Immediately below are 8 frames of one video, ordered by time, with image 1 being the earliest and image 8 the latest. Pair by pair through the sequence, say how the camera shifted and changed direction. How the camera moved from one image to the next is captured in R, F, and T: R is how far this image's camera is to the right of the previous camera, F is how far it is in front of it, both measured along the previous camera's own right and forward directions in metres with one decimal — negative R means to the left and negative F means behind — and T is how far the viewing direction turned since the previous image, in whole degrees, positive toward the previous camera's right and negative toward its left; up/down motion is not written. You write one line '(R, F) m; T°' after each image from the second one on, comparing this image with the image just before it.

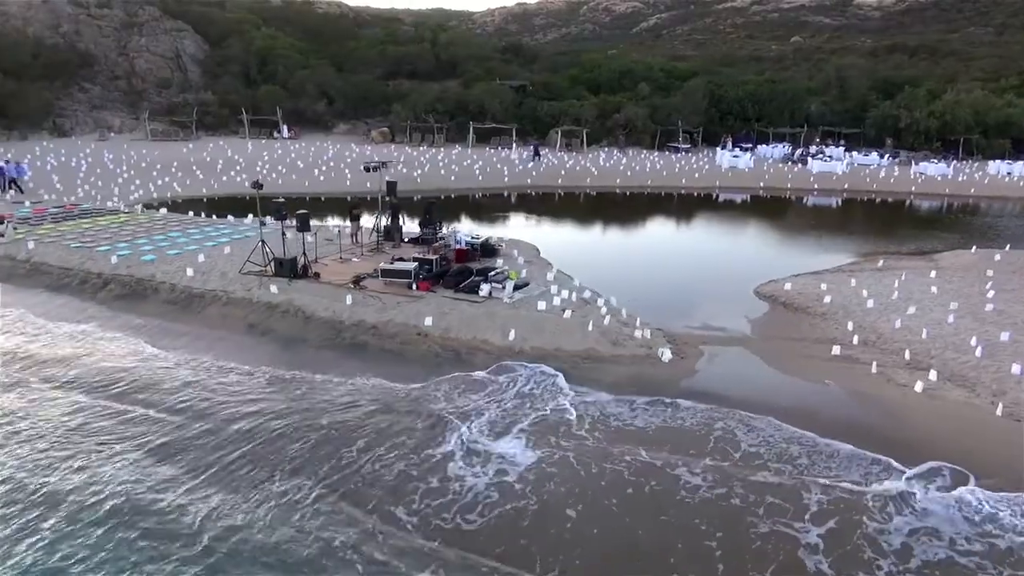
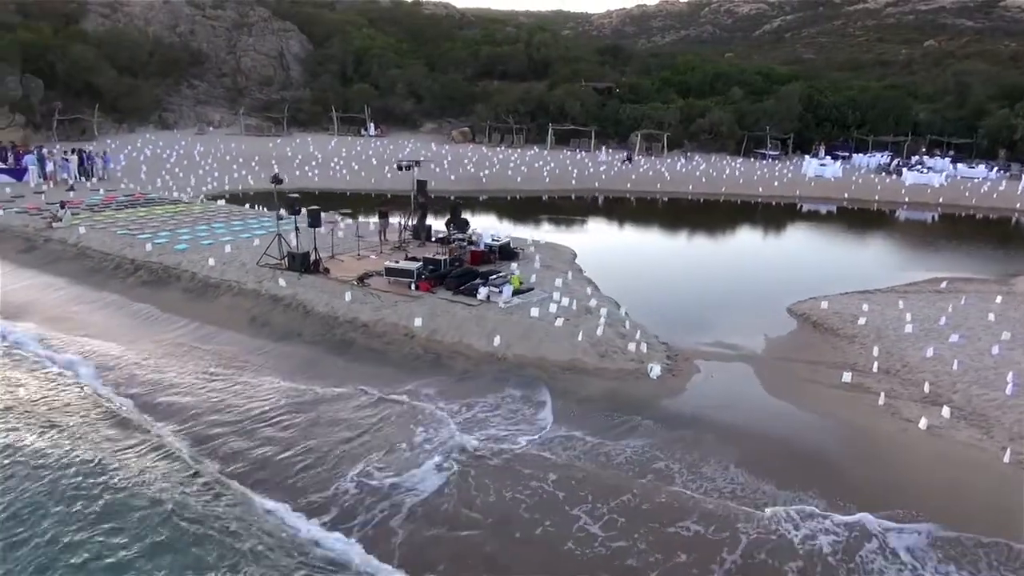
(+2.5, +0.6) m; -8°
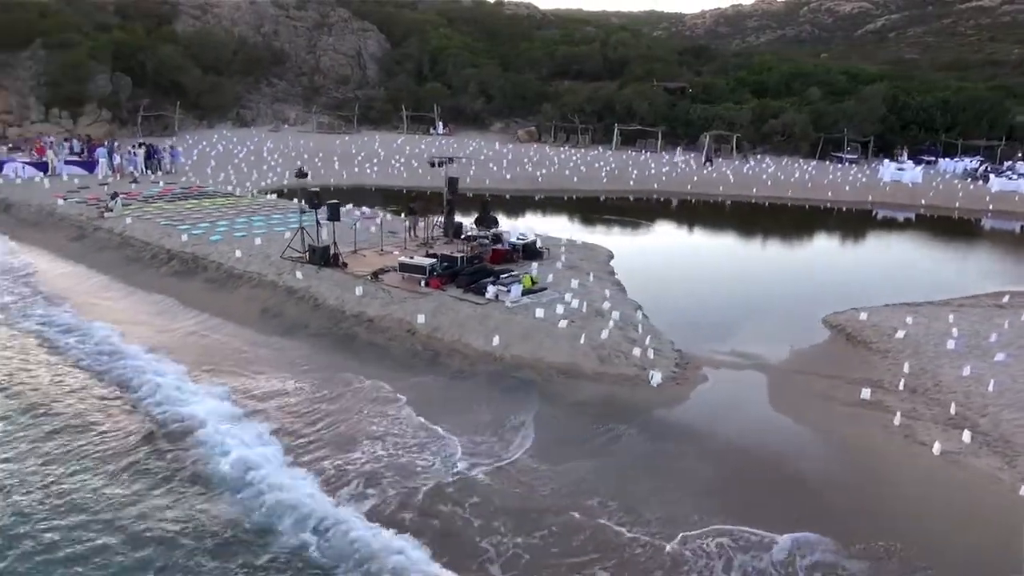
(+1.7, +0.5) m; -6°
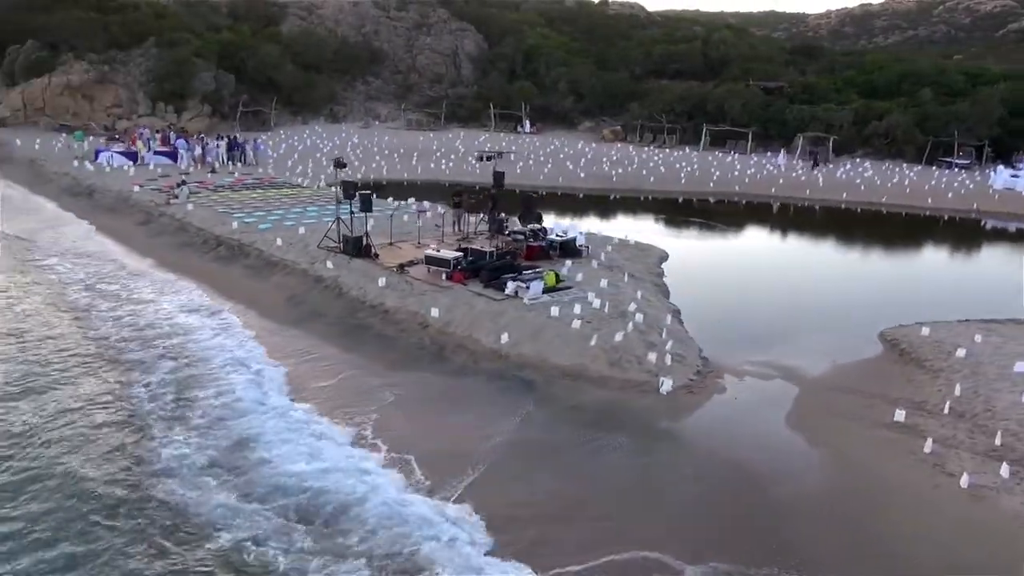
(+1.8, +0.7) m; -8°
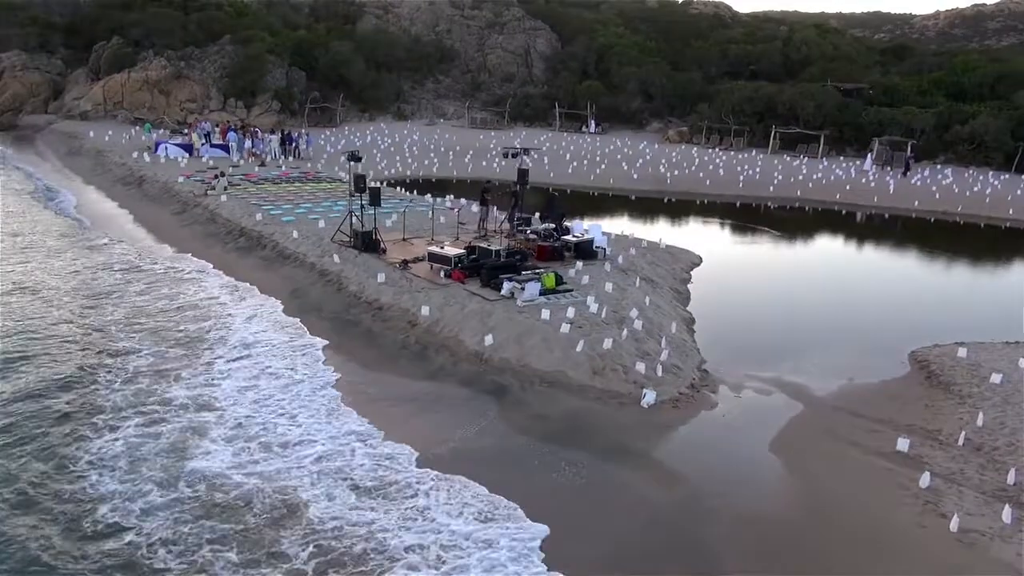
(+1.8, +0.8) m; -6°
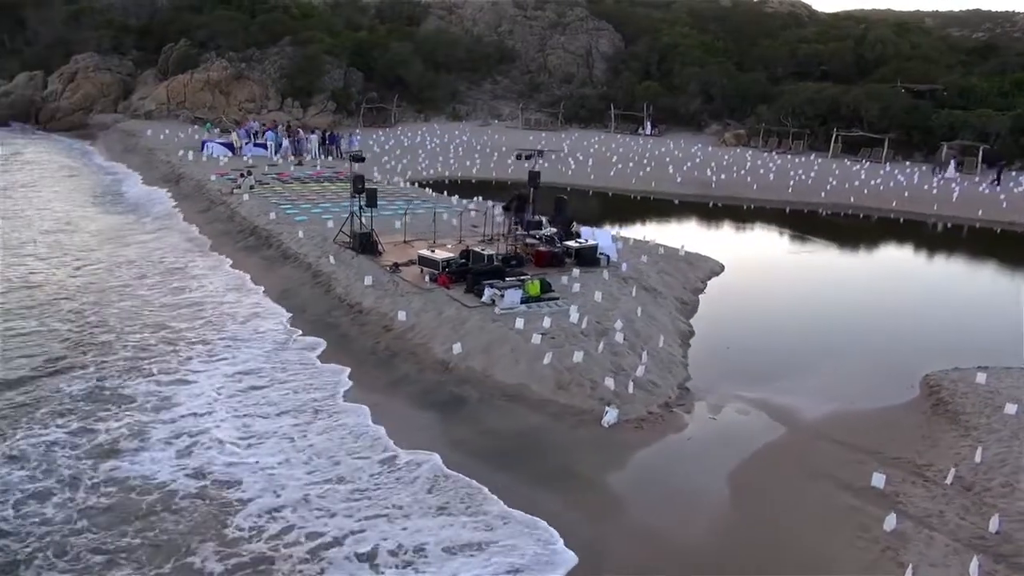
(+1.9, +0.7) m; -5°
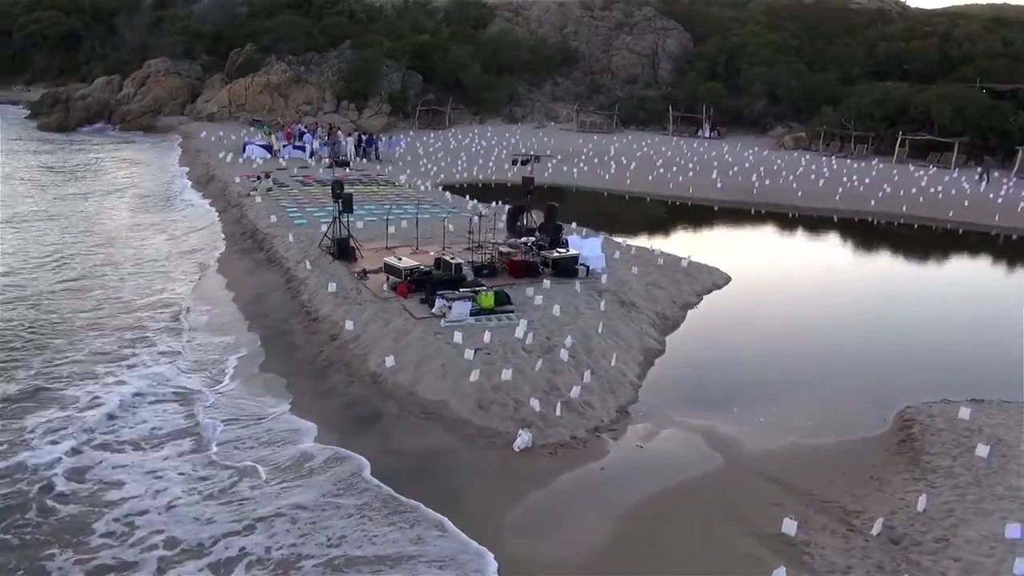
(+2.6, +0.7) m; -6°
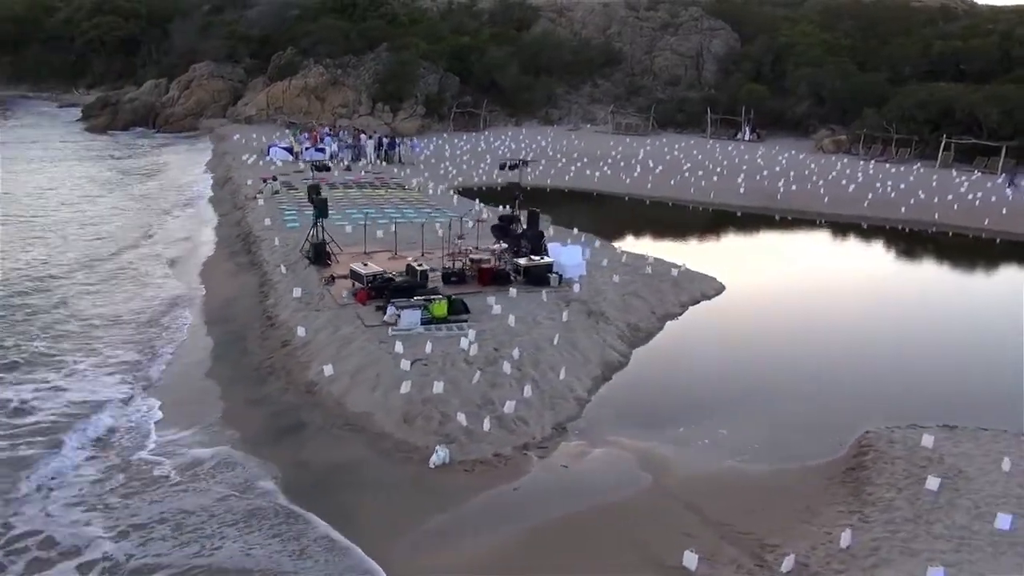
(+2.0, +0.5) m; -4°
